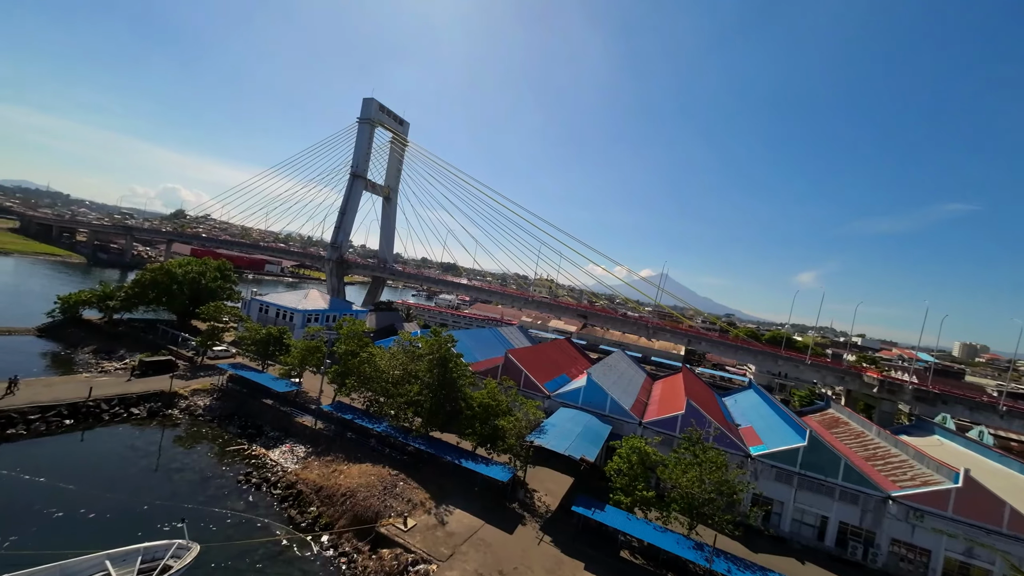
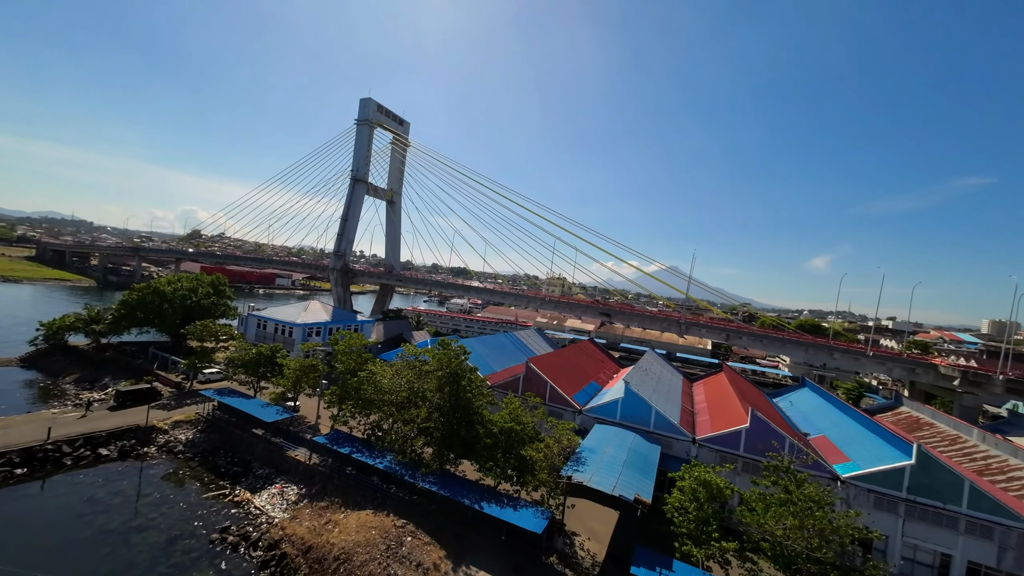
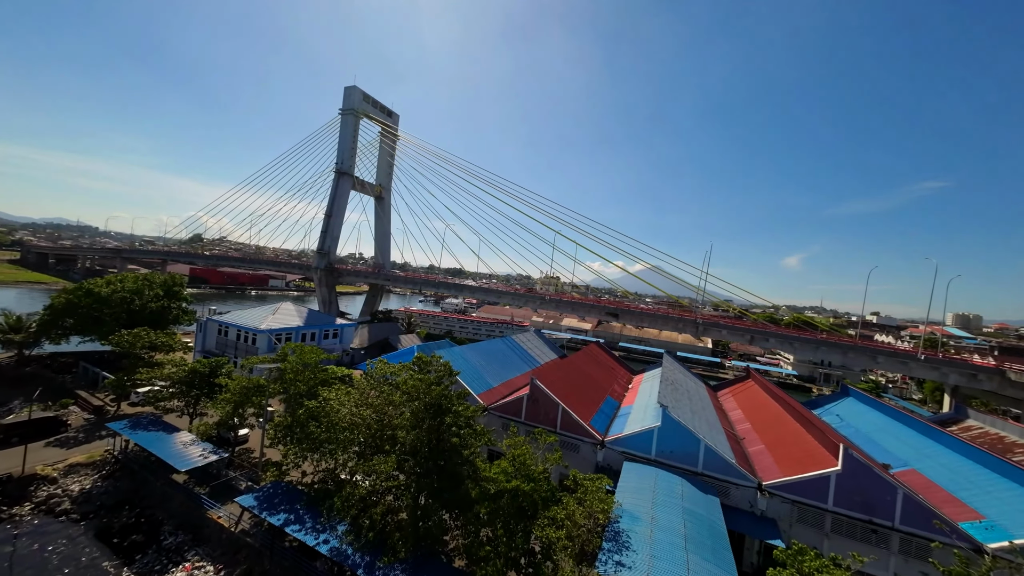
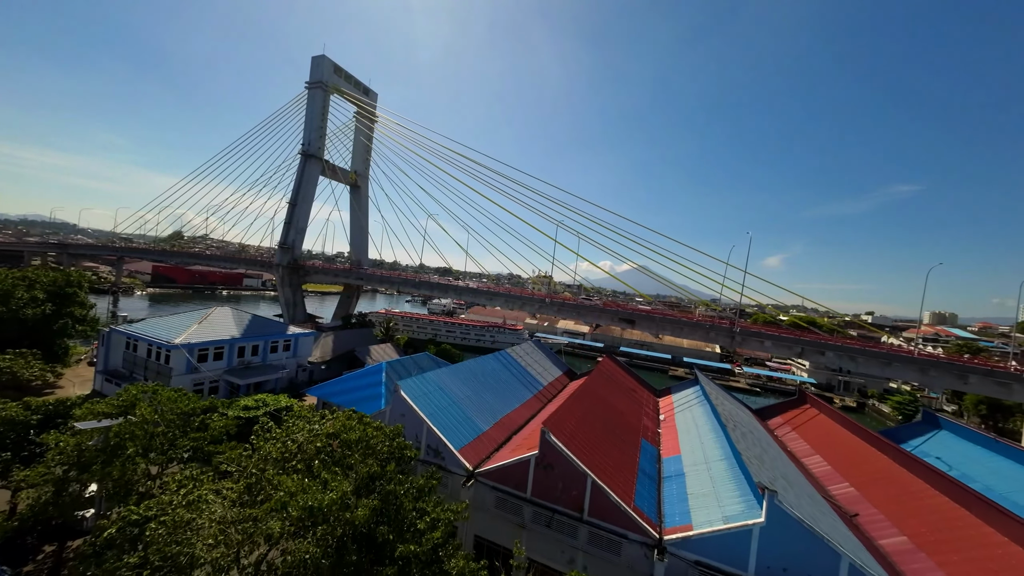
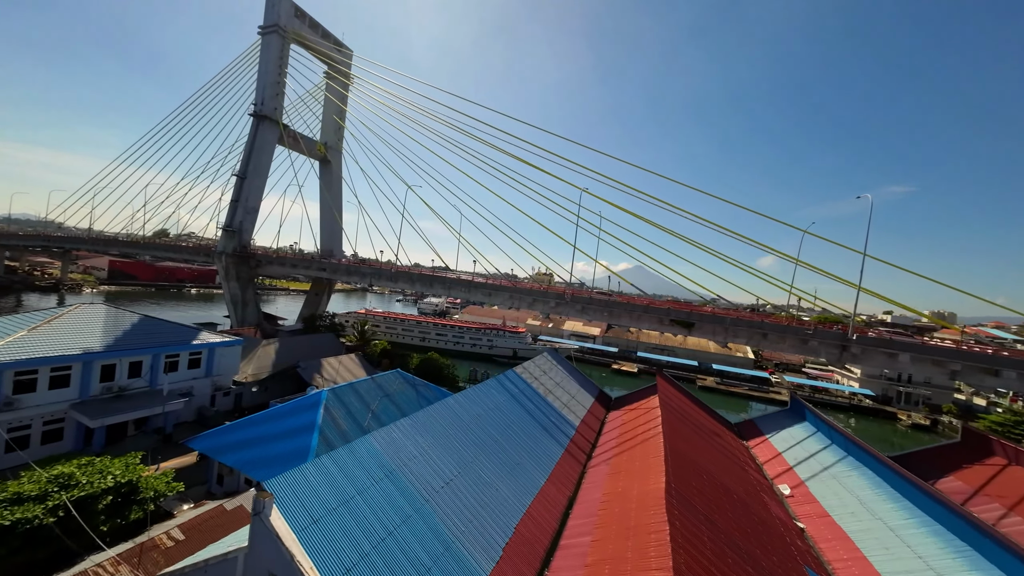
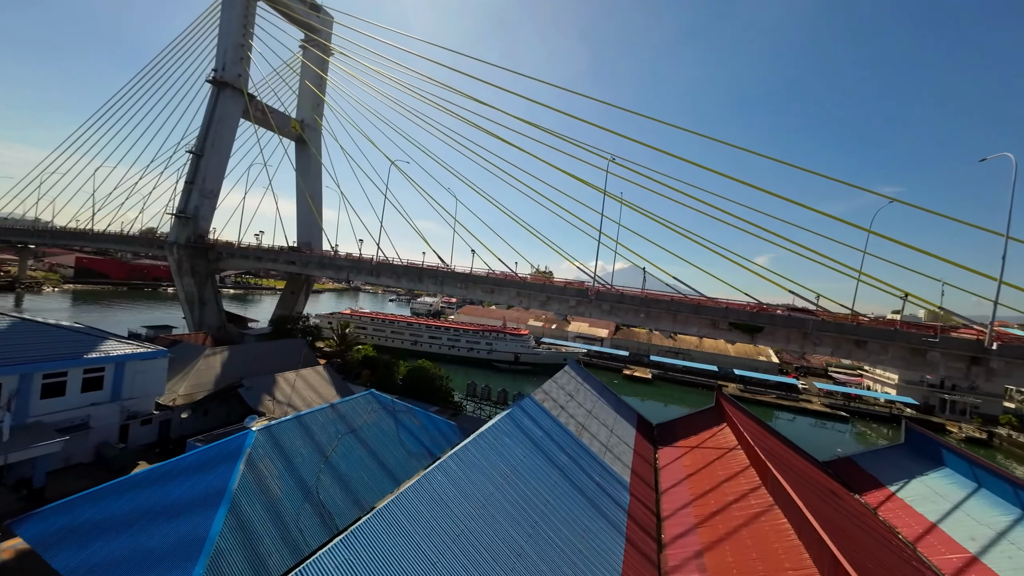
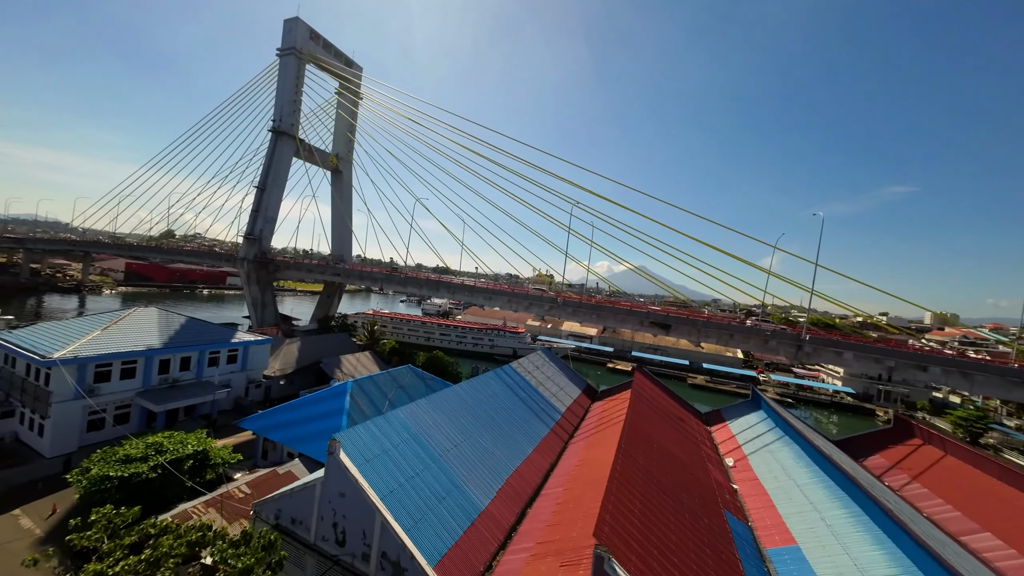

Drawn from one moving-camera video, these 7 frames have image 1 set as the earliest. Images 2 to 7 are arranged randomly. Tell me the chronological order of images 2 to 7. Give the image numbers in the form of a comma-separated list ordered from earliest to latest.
2, 3, 4, 7, 5, 6
